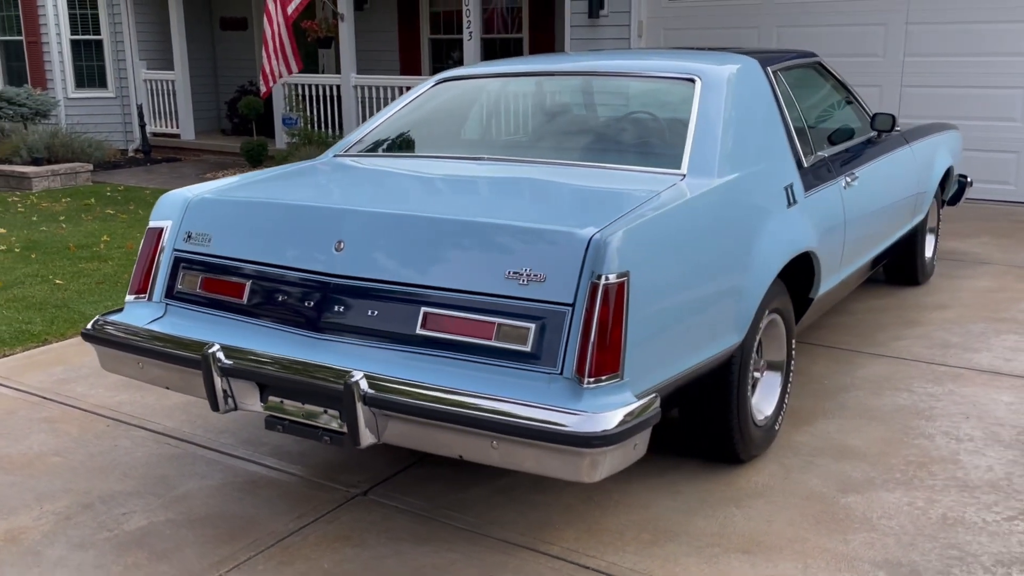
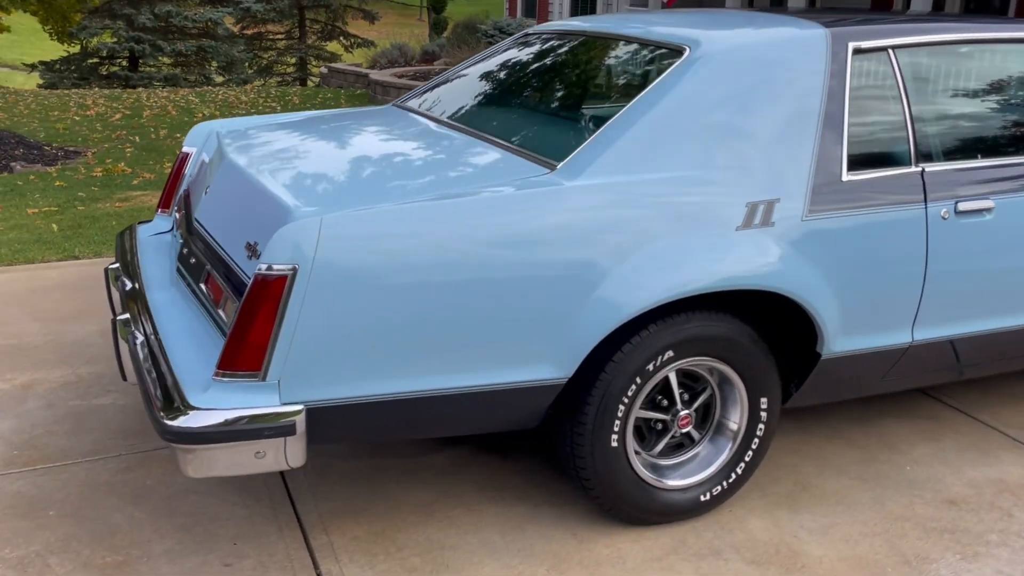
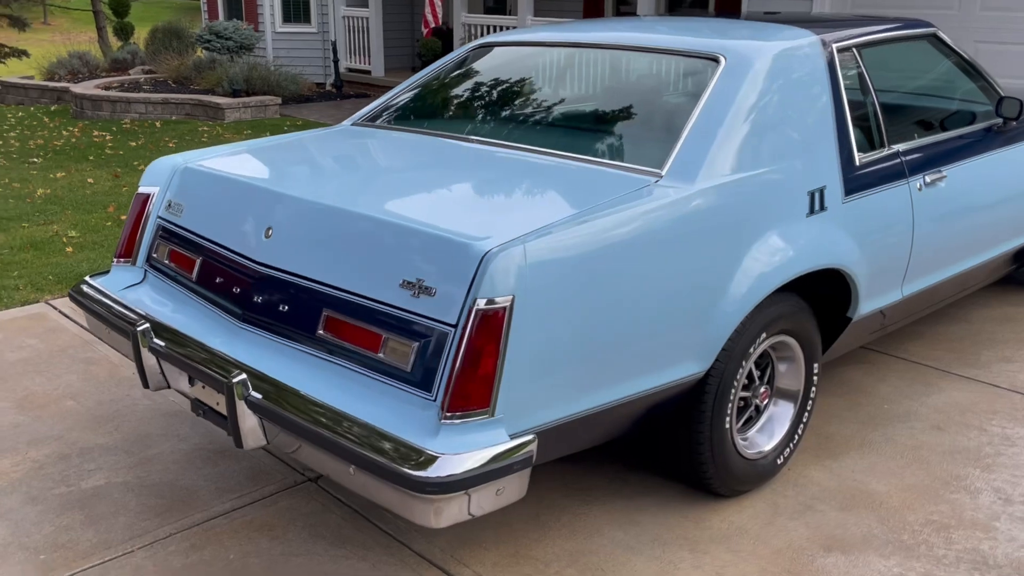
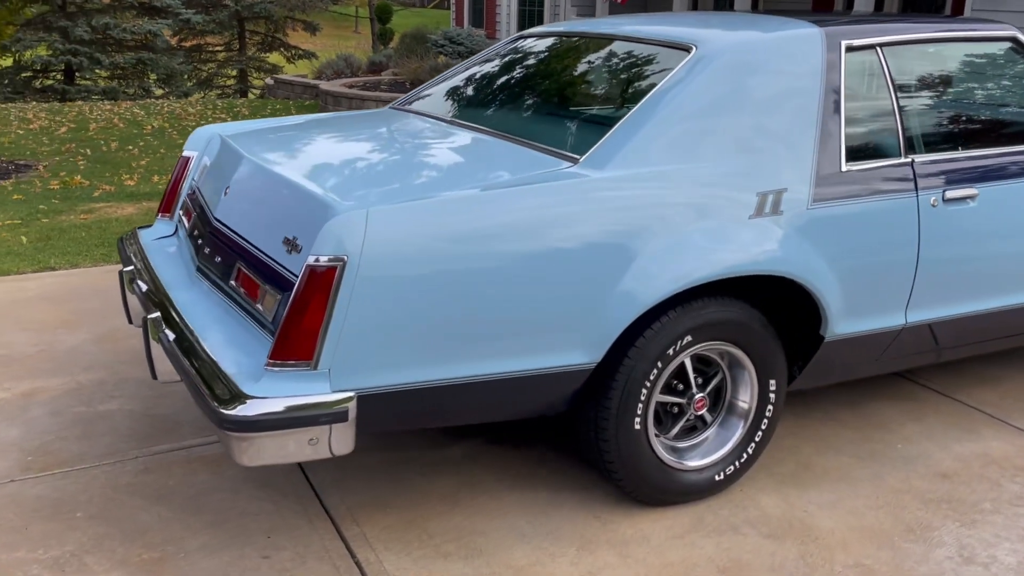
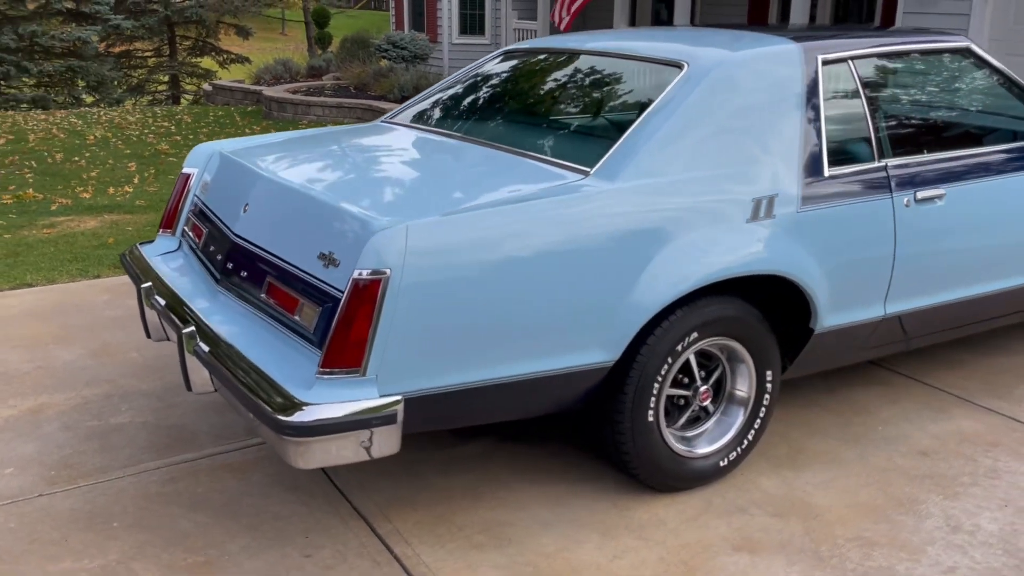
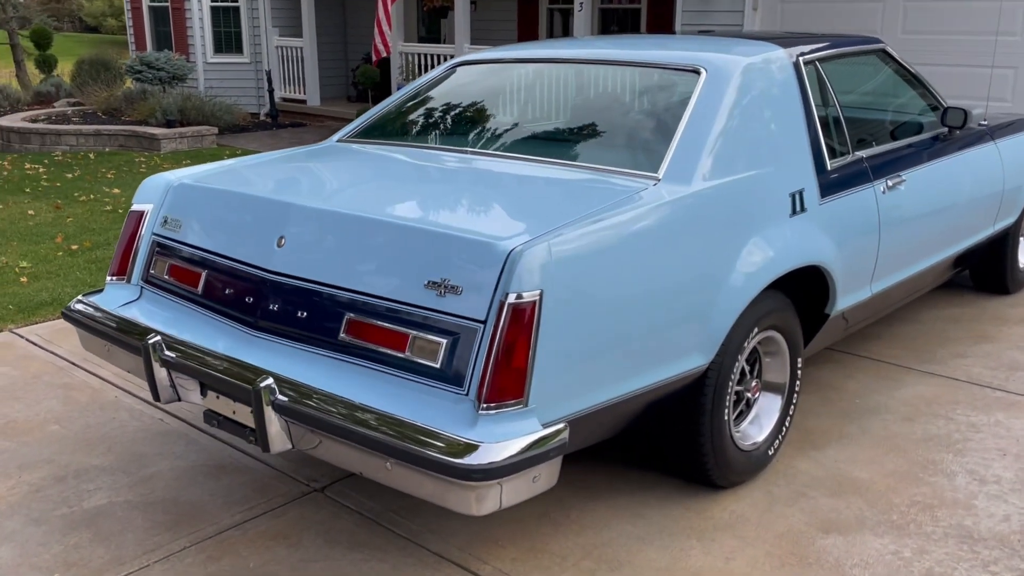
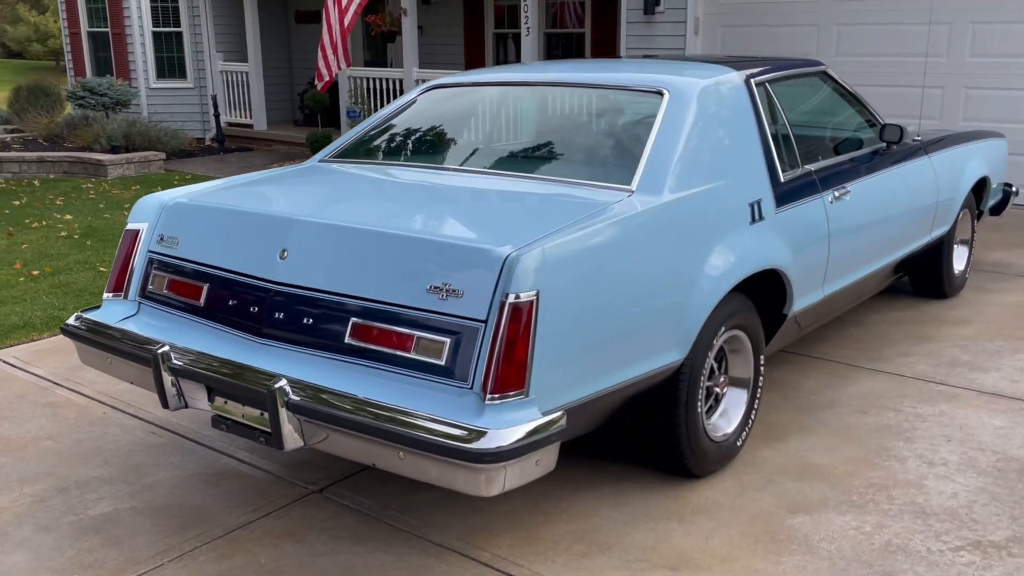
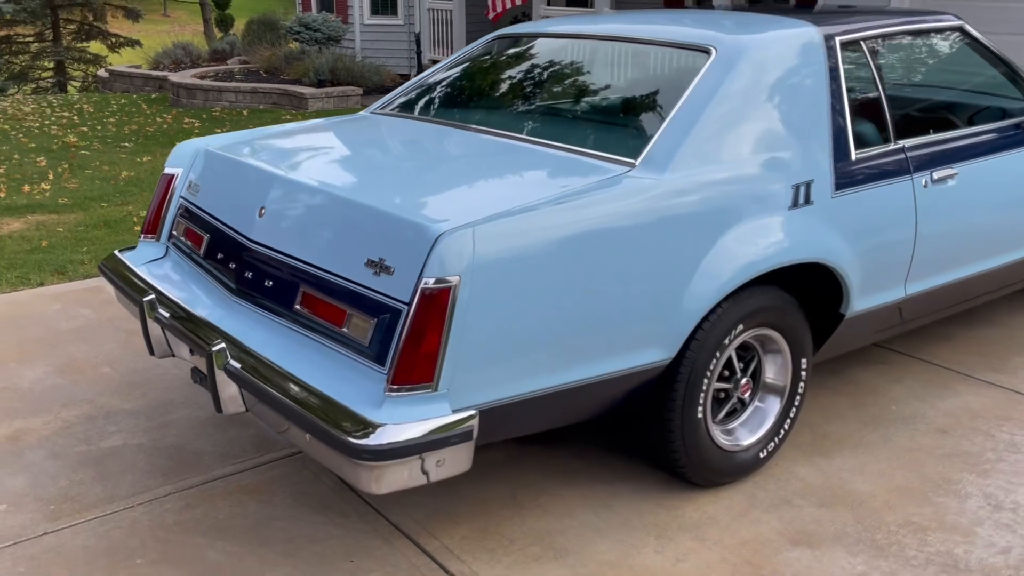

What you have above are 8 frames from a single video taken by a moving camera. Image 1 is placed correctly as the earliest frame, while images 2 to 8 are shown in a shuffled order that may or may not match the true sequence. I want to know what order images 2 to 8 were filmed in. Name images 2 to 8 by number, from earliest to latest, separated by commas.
7, 6, 3, 8, 5, 4, 2
